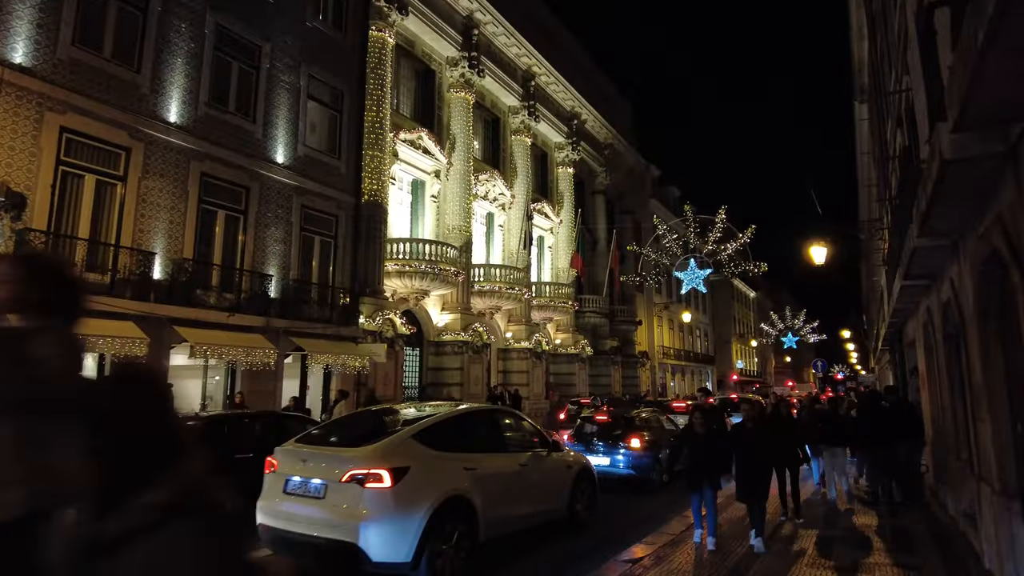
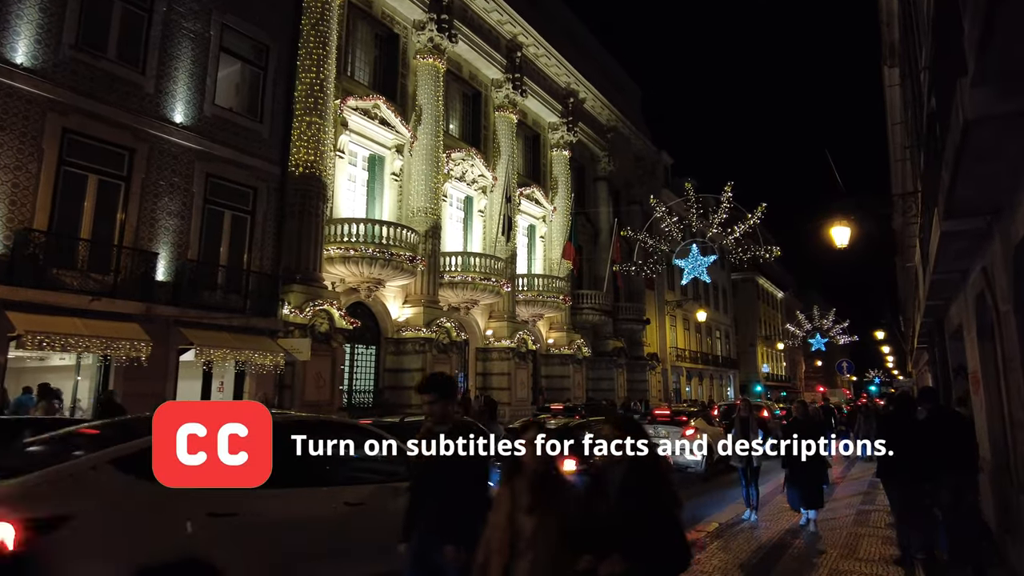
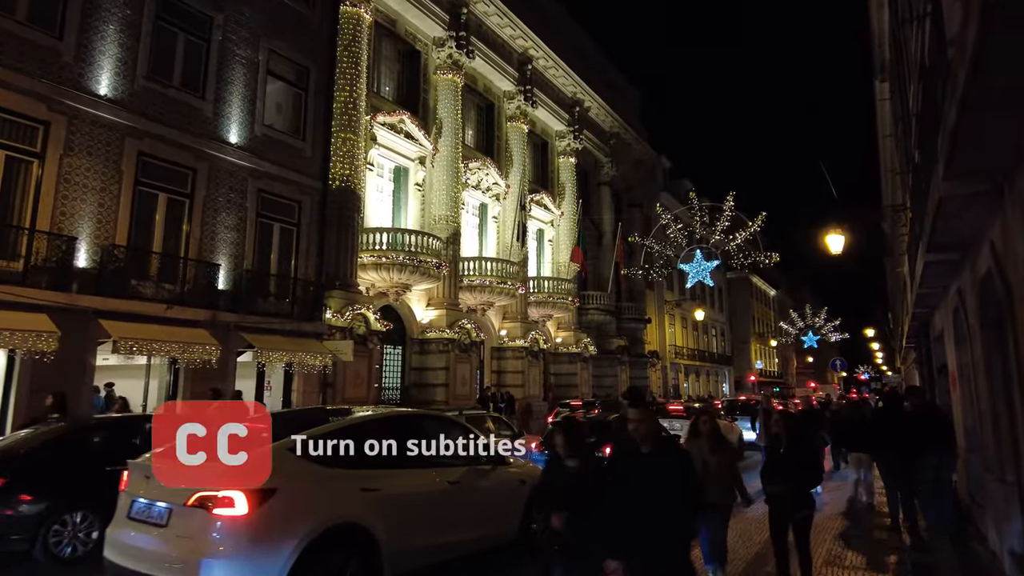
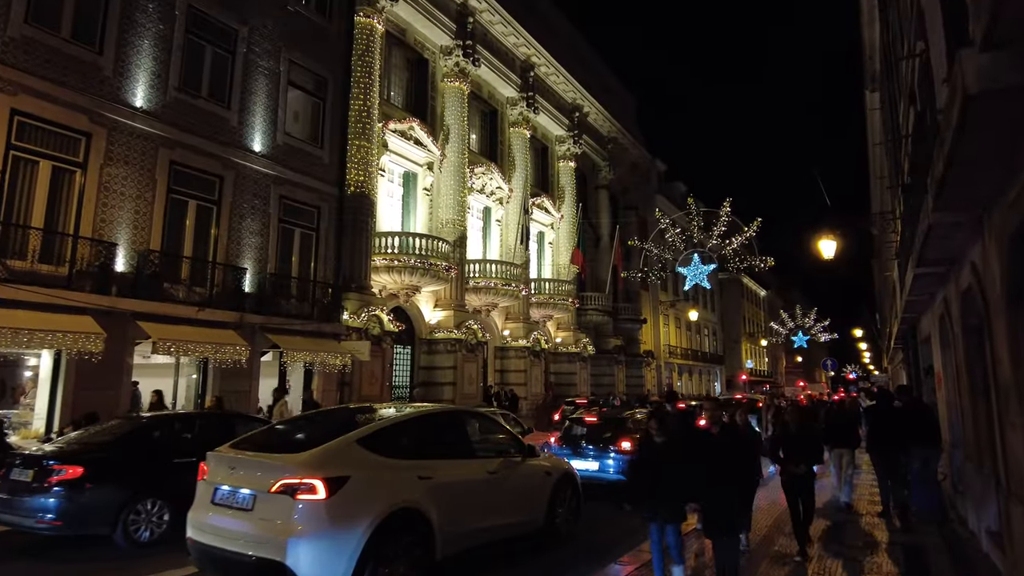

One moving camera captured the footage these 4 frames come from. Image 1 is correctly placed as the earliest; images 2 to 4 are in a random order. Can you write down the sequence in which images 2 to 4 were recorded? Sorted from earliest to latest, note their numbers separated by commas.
4, 3, 2
